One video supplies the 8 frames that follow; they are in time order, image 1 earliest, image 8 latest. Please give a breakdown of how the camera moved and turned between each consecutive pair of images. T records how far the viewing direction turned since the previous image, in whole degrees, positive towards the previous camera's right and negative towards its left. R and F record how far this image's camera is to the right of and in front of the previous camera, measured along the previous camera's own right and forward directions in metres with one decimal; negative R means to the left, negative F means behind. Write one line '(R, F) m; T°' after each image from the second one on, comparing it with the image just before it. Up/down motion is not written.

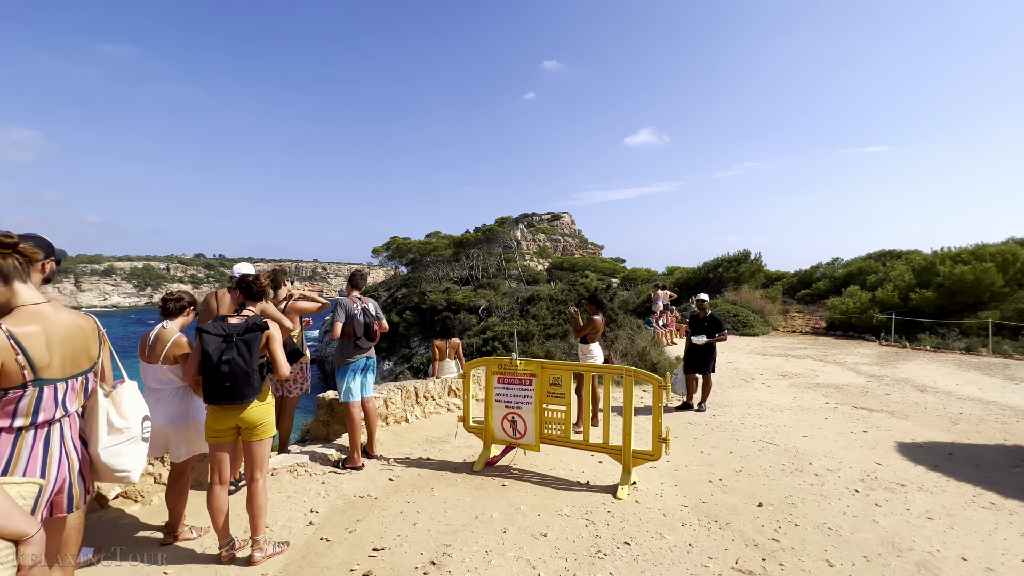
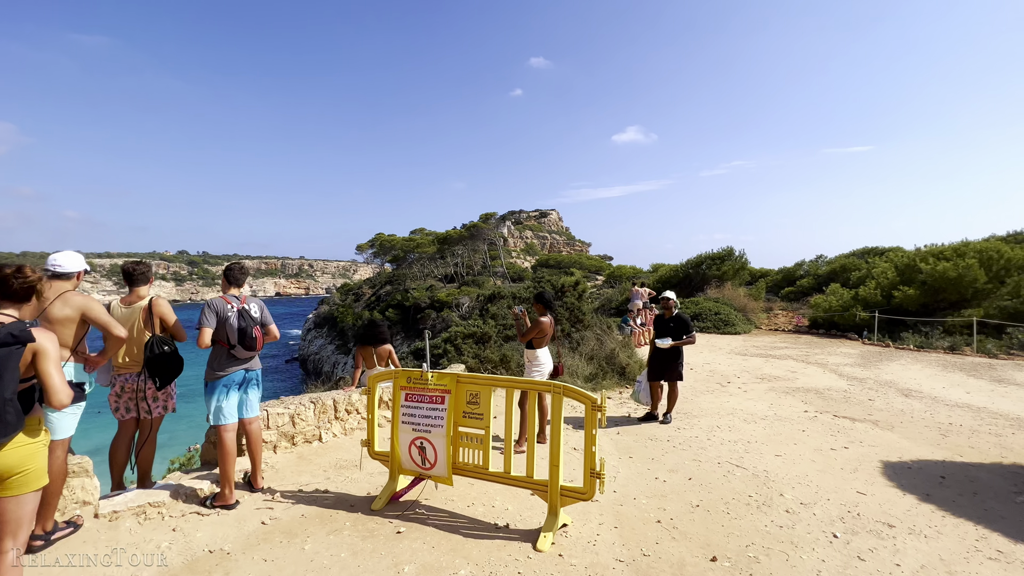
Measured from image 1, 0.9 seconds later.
(+0.7, +0.9) m; +1°
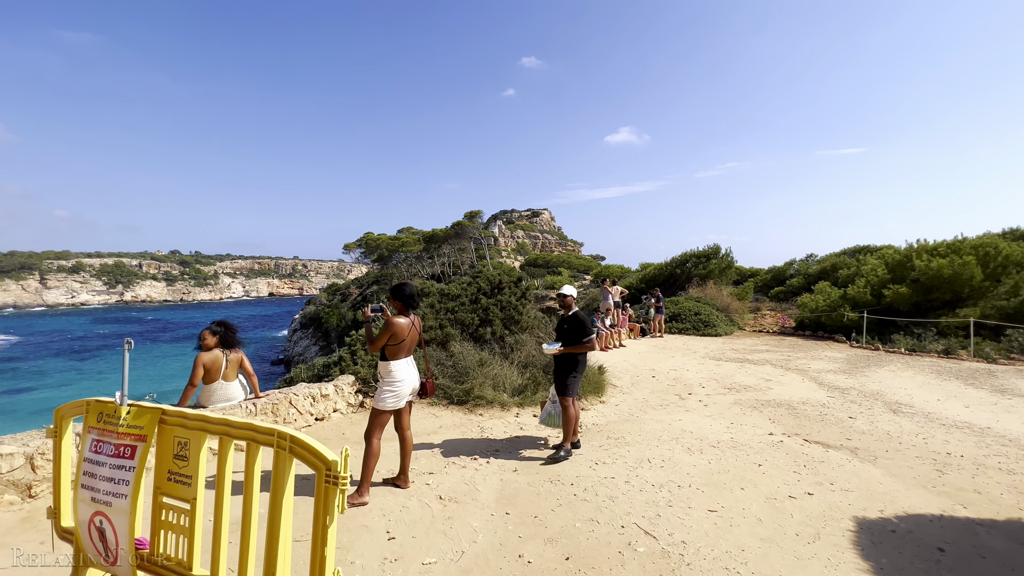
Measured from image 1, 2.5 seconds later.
(+1.4, +1.5) m; +1°
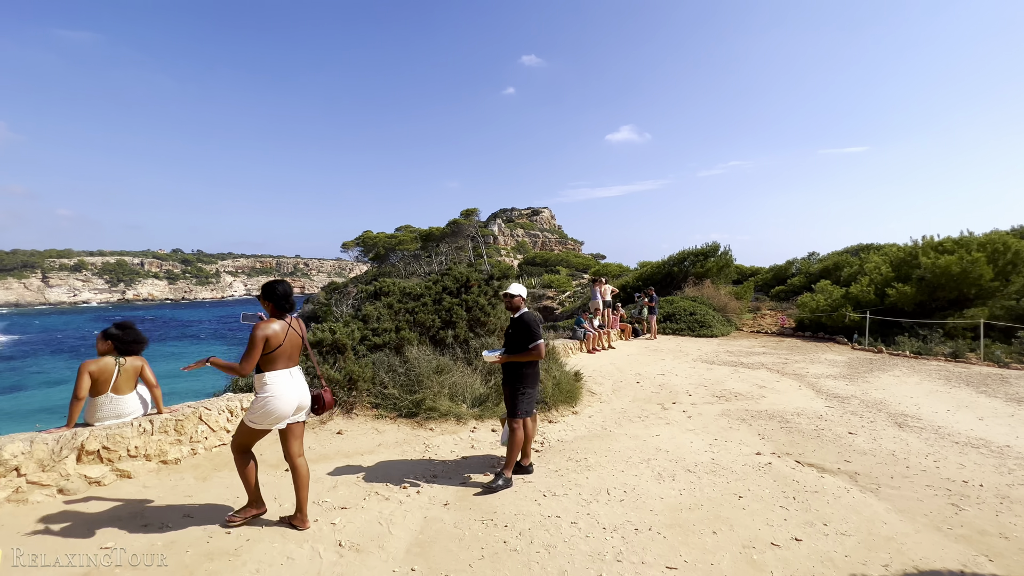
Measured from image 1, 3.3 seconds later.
(+0.6, +0.8) m; 0°
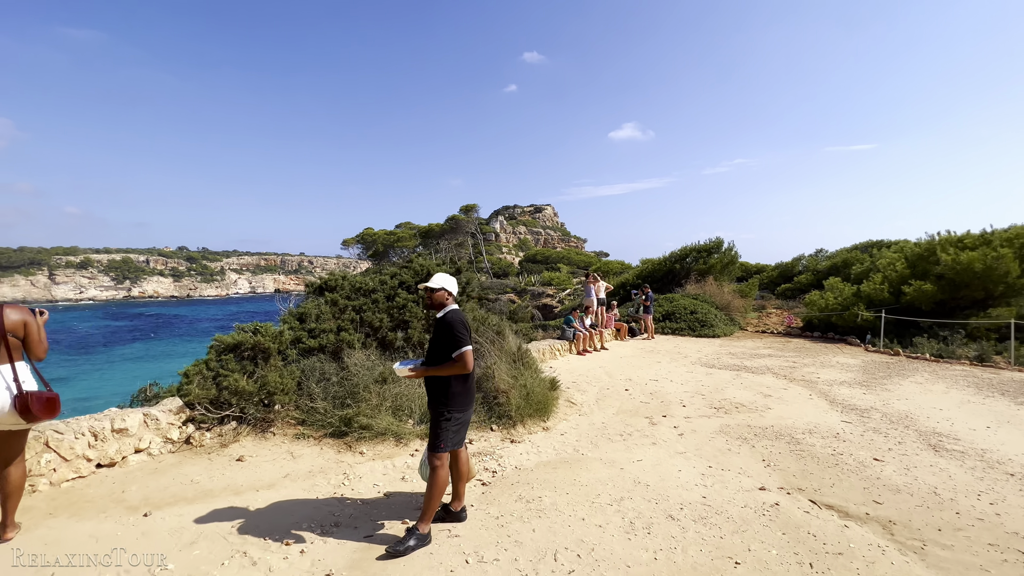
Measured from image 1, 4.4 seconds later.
(+0.6, +1.1) m; -1°
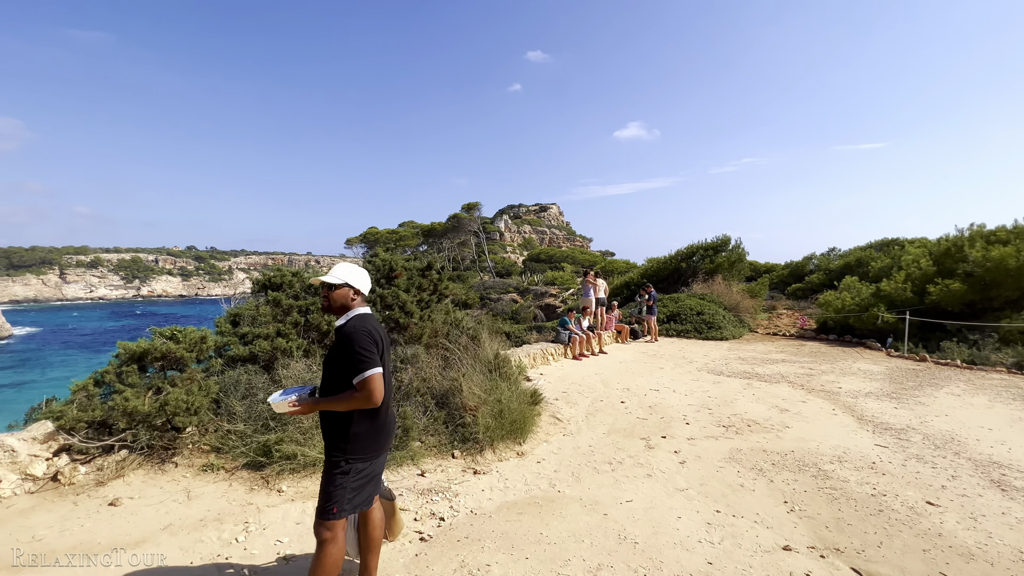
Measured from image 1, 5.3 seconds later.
(+0.4, +1.0) m; -1°
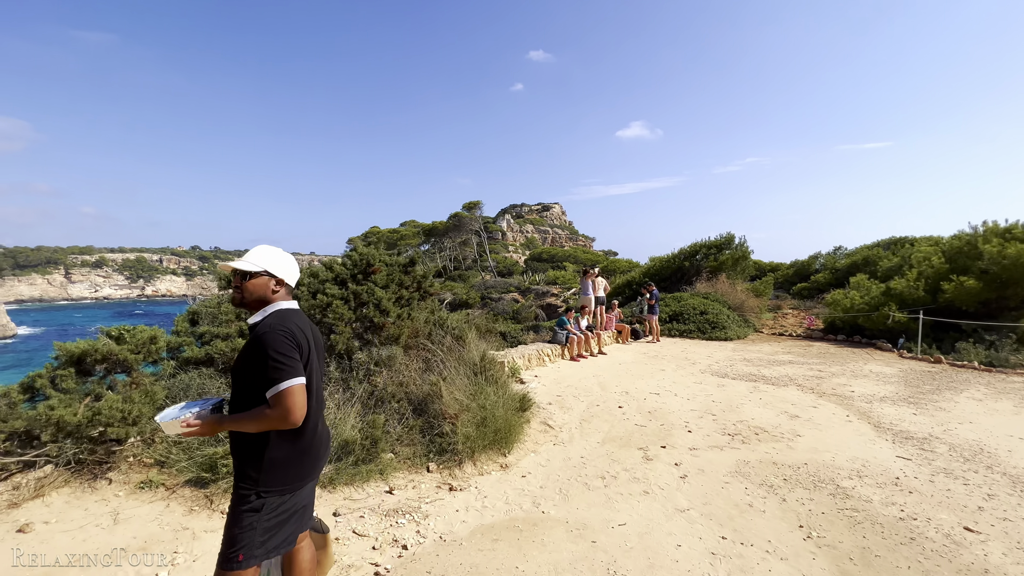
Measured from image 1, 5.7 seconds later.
(+0.2, +0.5) m; 0°
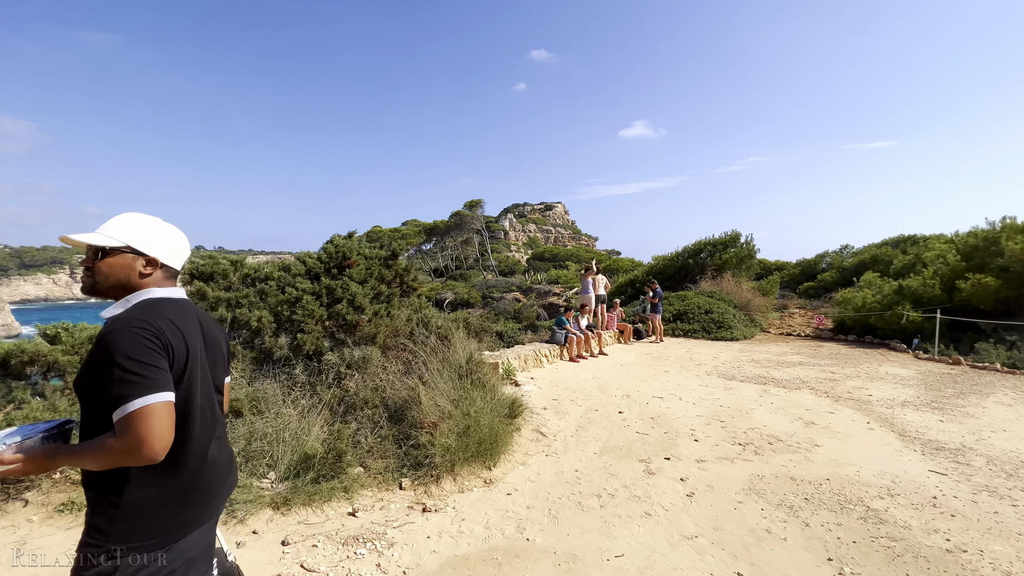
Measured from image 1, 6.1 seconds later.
(+0.2, +0.5) m; 0°
